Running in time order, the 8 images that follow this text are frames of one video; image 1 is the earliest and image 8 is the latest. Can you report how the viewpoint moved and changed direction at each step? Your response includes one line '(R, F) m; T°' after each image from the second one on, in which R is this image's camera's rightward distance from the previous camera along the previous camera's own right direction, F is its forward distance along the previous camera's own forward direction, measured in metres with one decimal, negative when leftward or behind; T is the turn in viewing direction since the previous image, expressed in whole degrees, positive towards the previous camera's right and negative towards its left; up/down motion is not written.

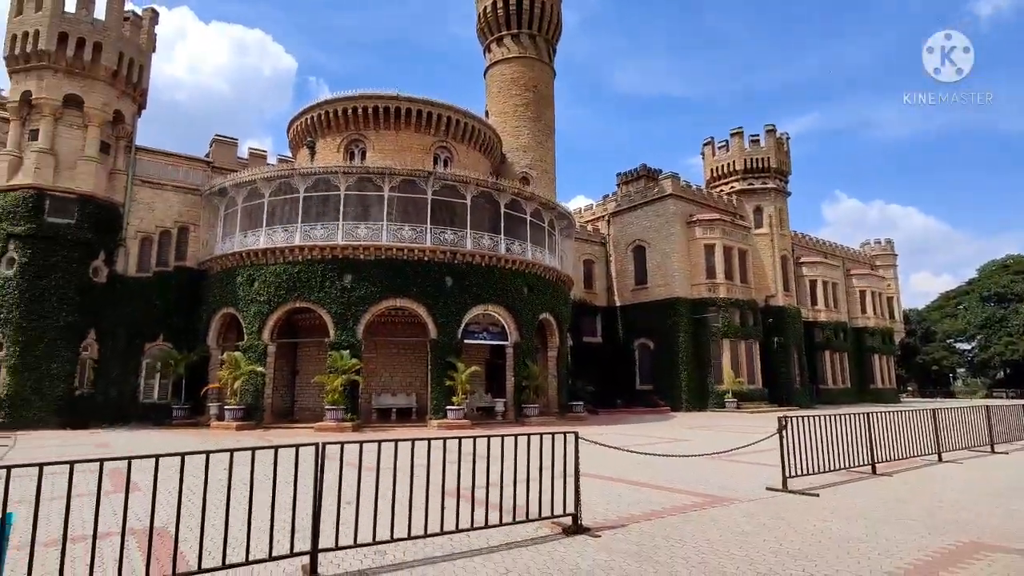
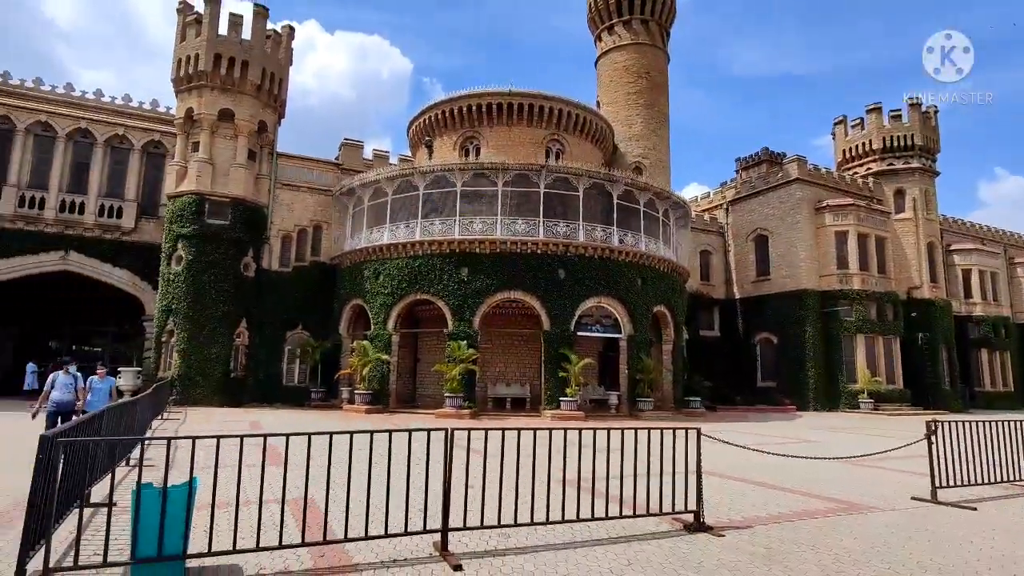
(-0.1, -0.1) m; -11°
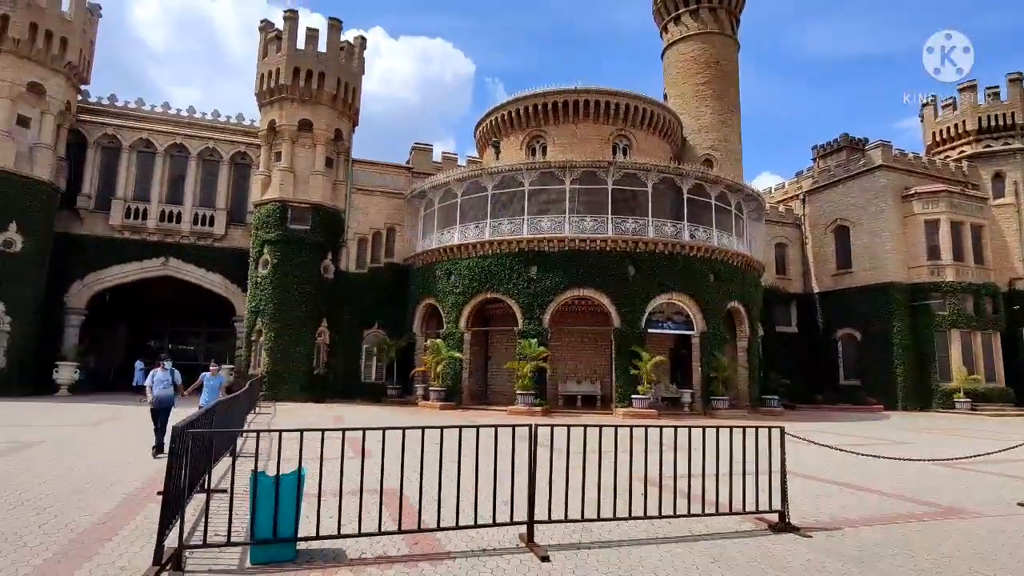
(-0.2, -0.2) m; -6°
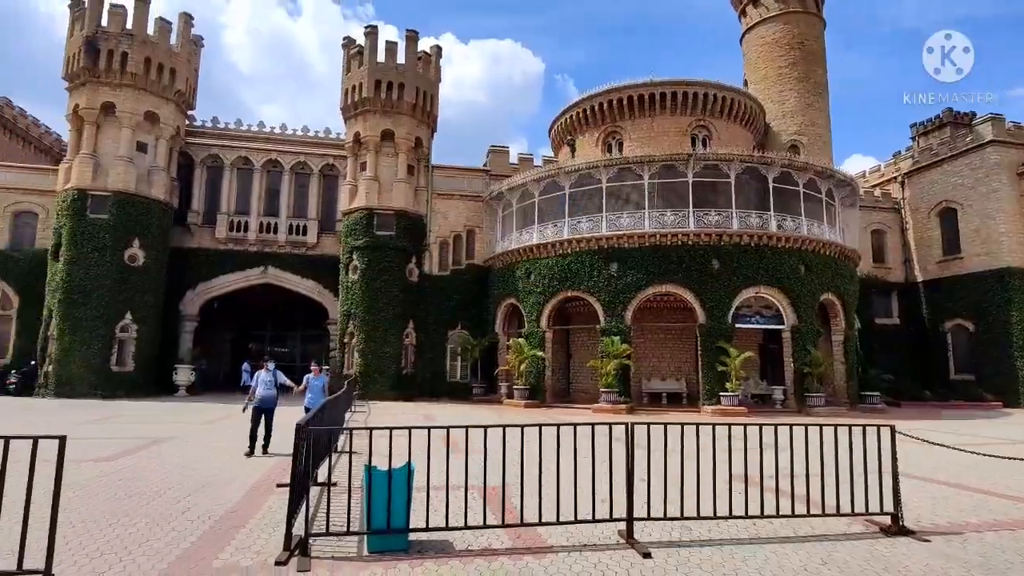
(-0.2, -0.2) m; -7°
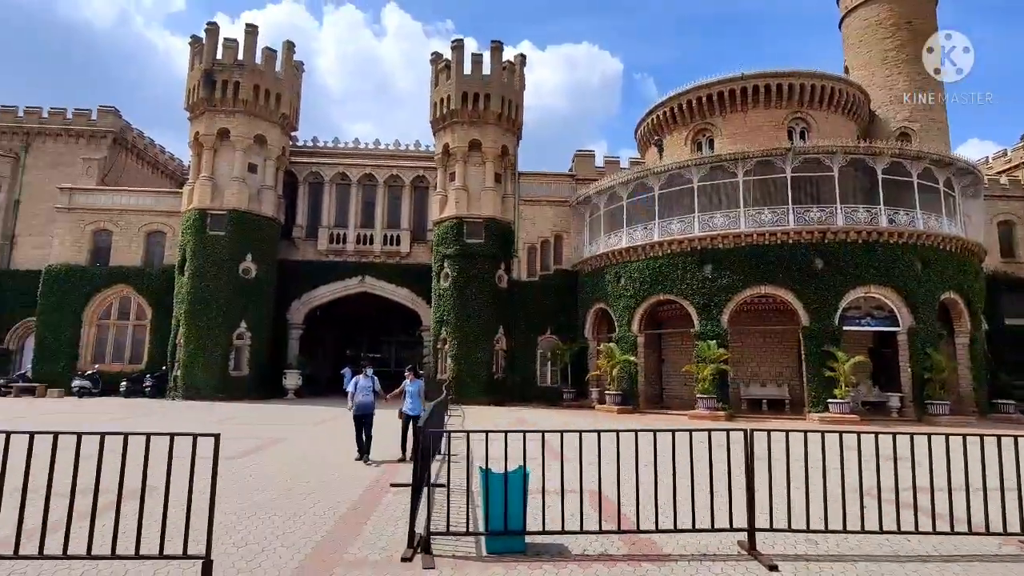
(-0.2, -0.1) m; -8°
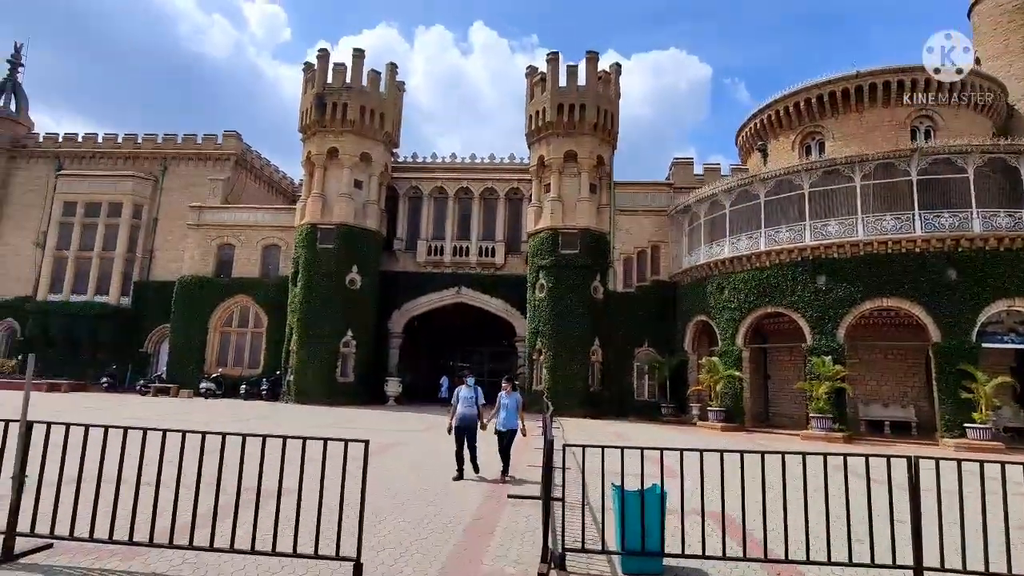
(-0.4, 0.0) m; -8°
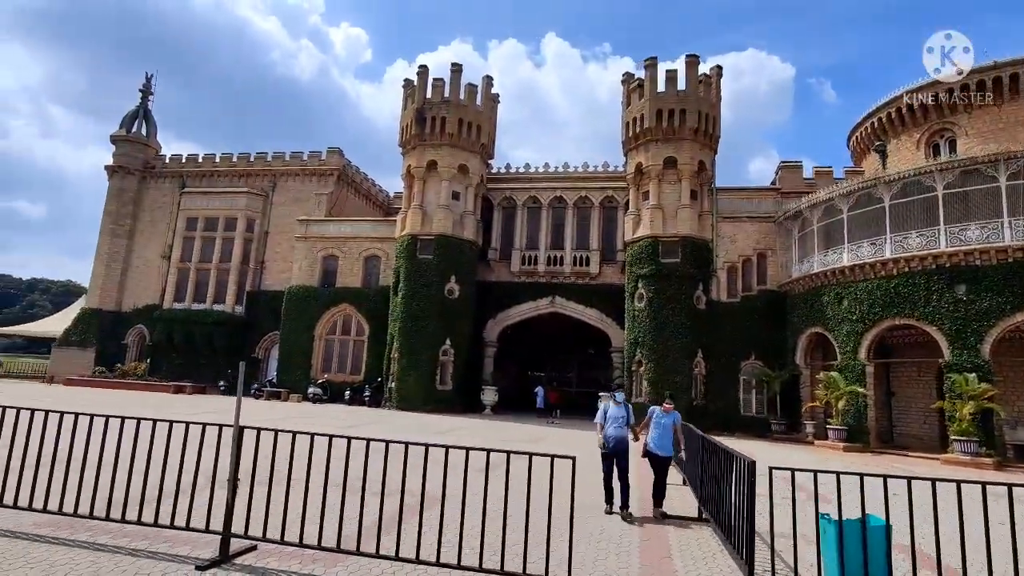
(-1.0, +0.1) m; -7°
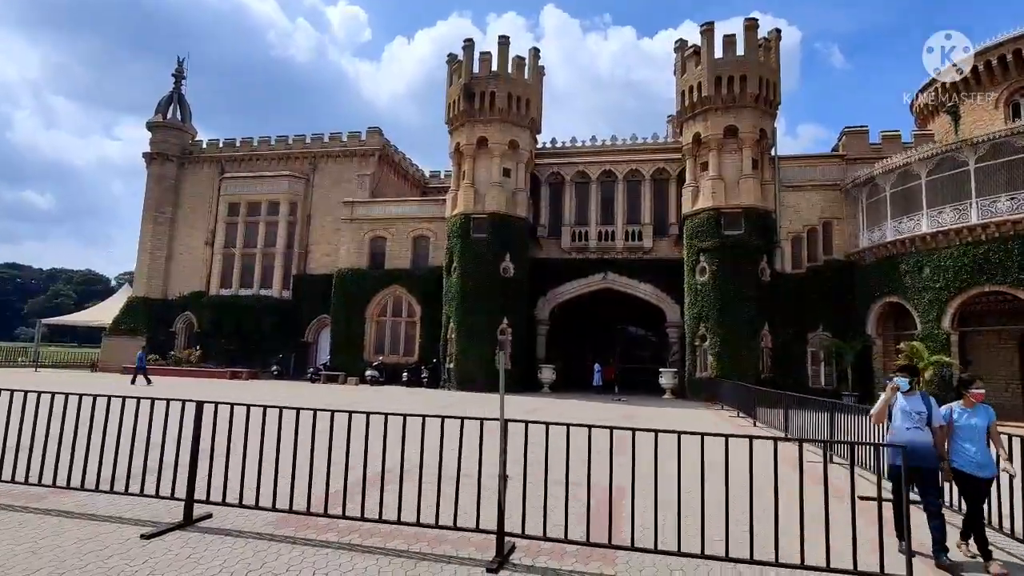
(-2.0, +0.3) m; -1°
